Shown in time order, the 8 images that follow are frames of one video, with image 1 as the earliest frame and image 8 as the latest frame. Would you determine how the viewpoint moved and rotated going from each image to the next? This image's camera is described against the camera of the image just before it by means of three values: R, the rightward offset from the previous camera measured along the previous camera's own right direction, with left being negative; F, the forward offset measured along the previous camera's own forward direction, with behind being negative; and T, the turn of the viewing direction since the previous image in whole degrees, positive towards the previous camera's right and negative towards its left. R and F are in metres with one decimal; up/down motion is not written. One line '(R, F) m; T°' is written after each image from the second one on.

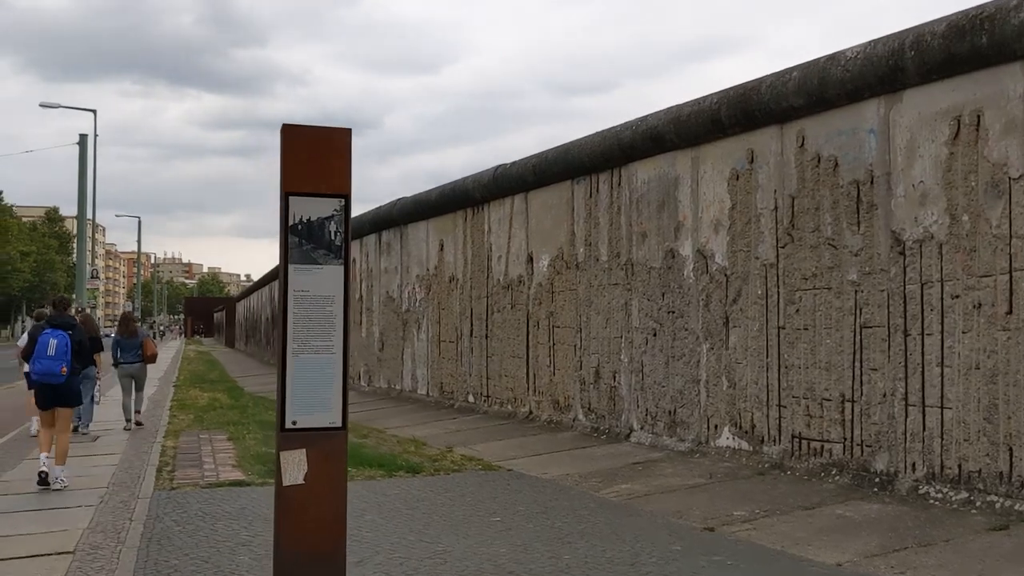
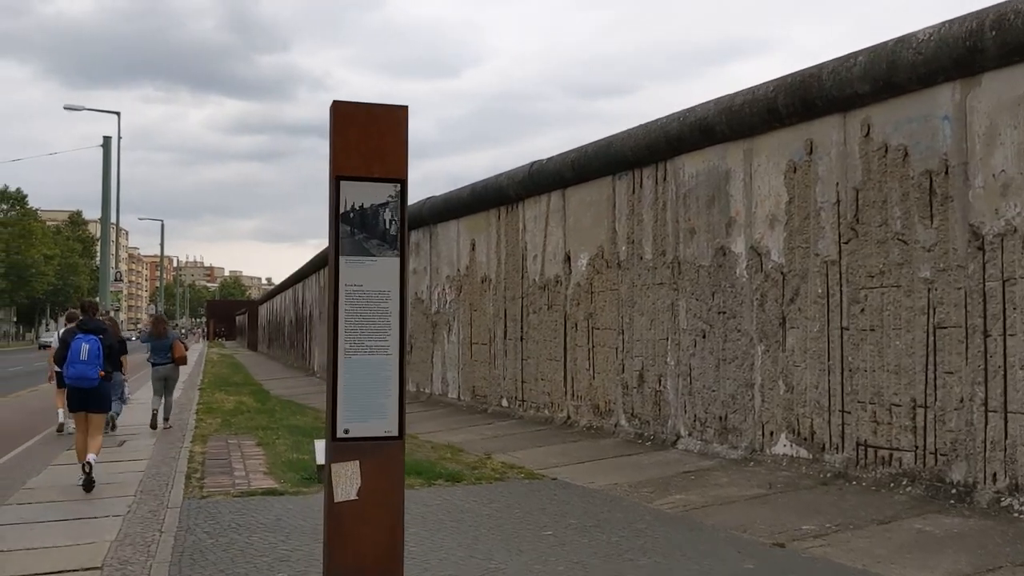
(-0.2, +0.4) m; -1°
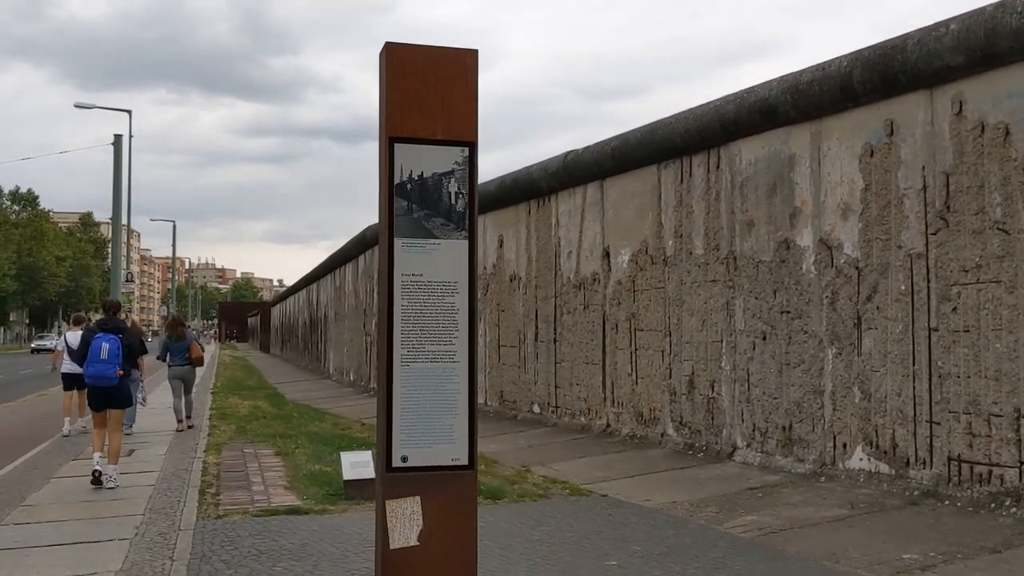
(-0.3, +0.8) m; -1°
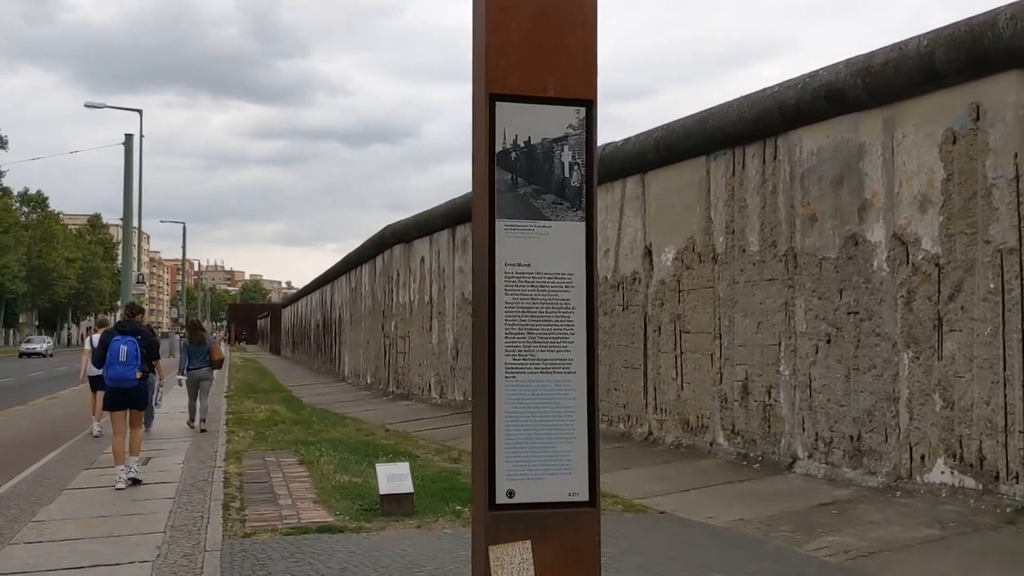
(-0.3, +0.6) m; 0°
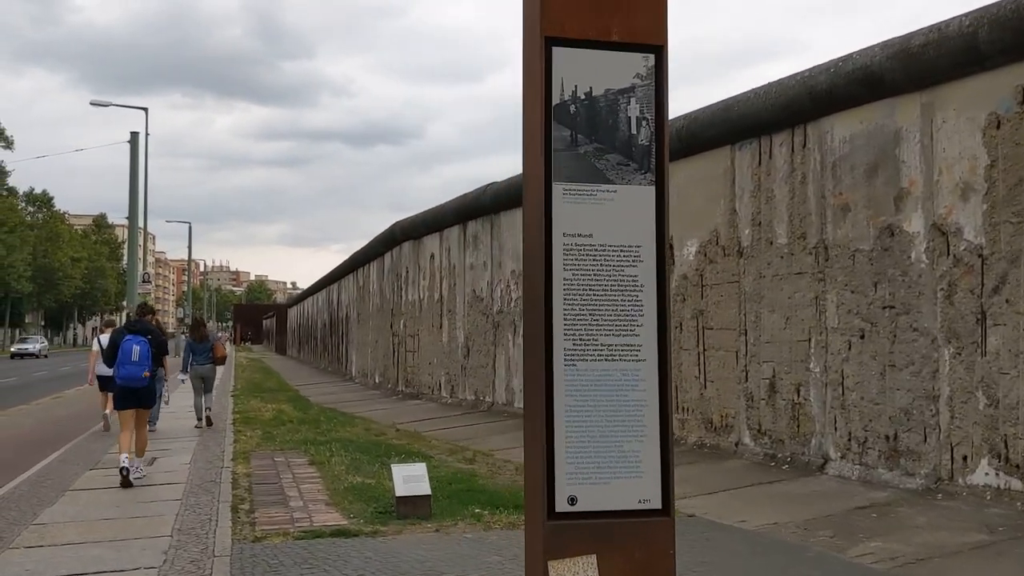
(-0.1, +0.3) m; 0°
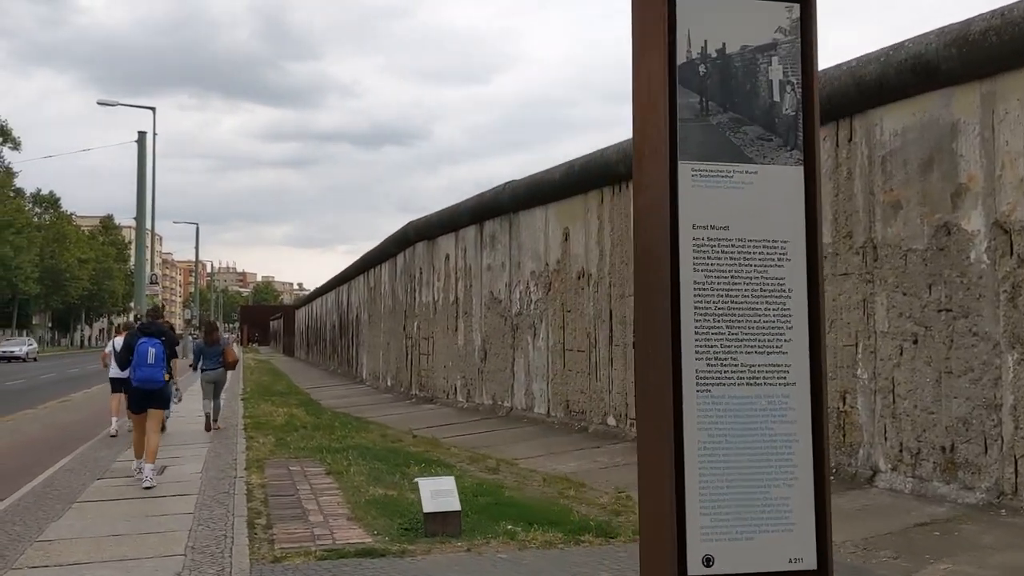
(-0.2, +0.4) m; 0°
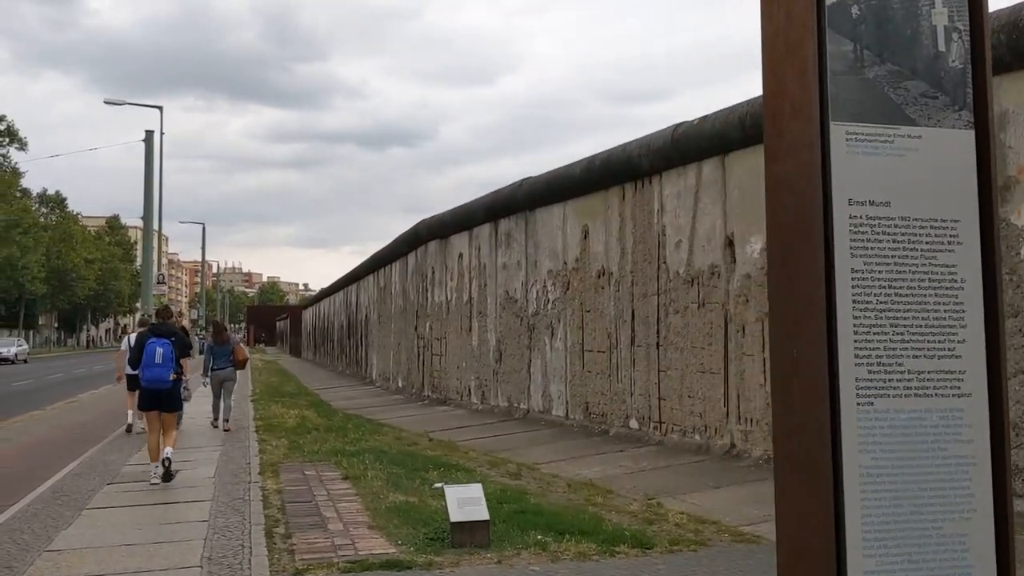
(-0.2, +0.3) m; 0°
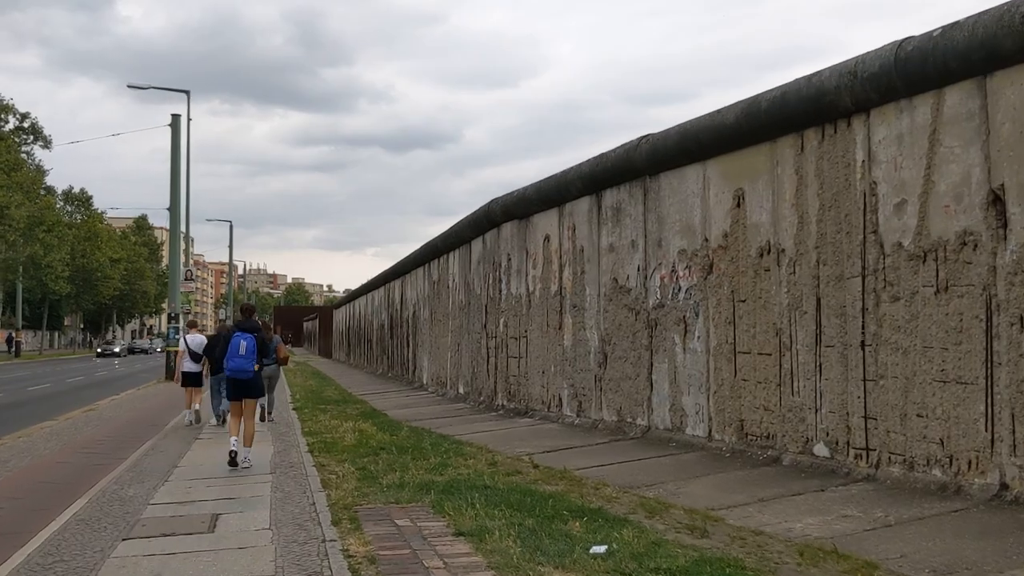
(-1.1, +2.8) m; -1°
